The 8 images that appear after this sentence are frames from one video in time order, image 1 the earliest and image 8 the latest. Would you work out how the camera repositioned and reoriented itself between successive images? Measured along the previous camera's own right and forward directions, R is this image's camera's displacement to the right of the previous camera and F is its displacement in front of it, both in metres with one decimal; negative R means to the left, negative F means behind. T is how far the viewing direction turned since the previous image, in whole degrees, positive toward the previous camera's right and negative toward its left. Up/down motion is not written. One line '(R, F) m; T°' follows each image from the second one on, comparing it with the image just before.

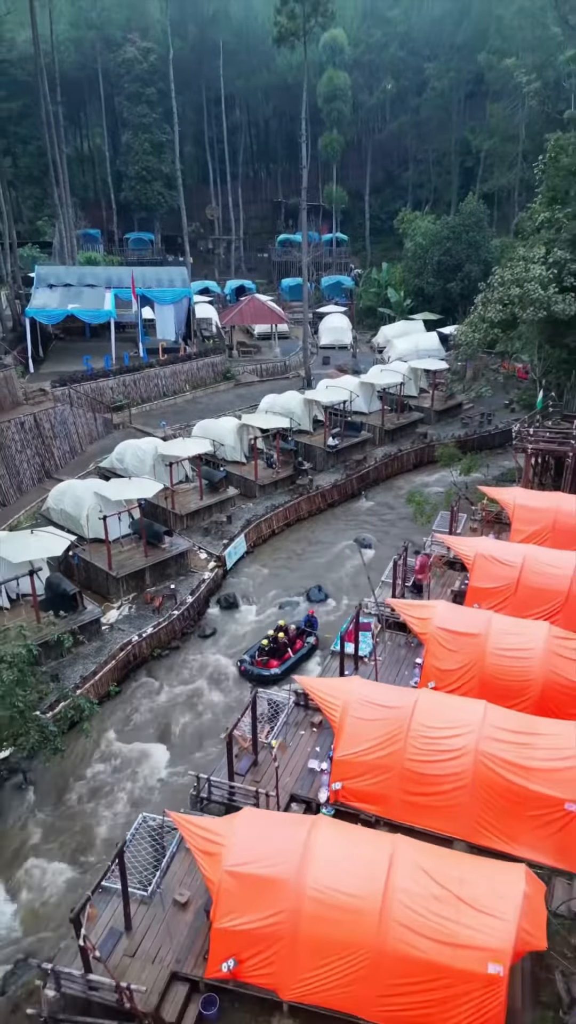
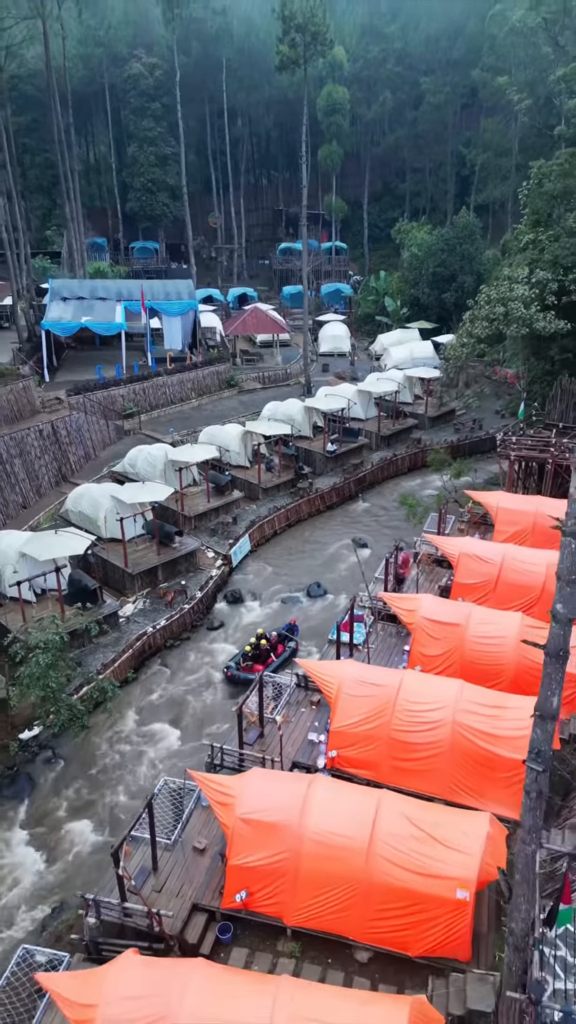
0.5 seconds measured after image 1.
(0.0, -1.6) m; 0°
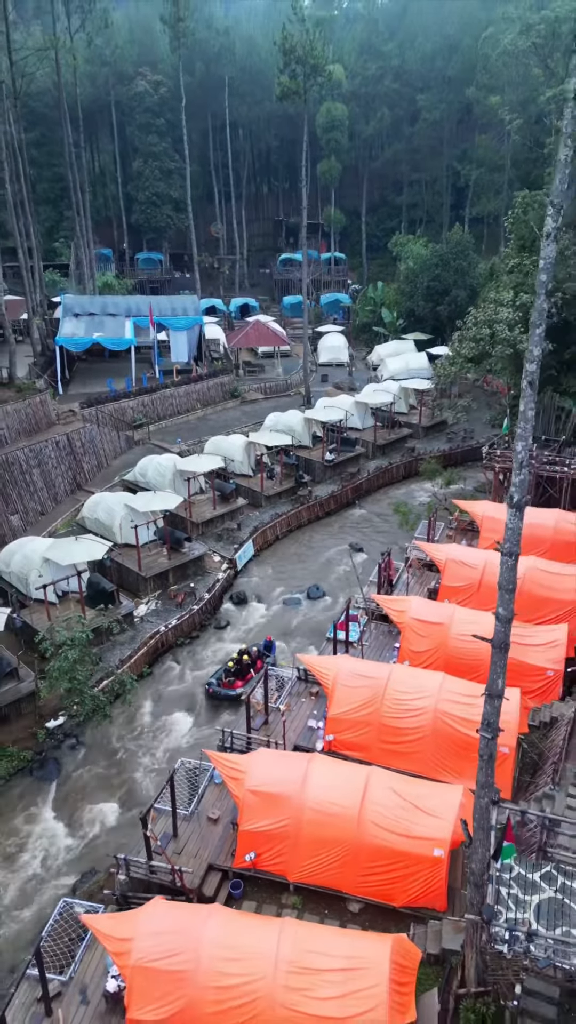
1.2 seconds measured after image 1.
(-0.1, -1.6) m; 0°
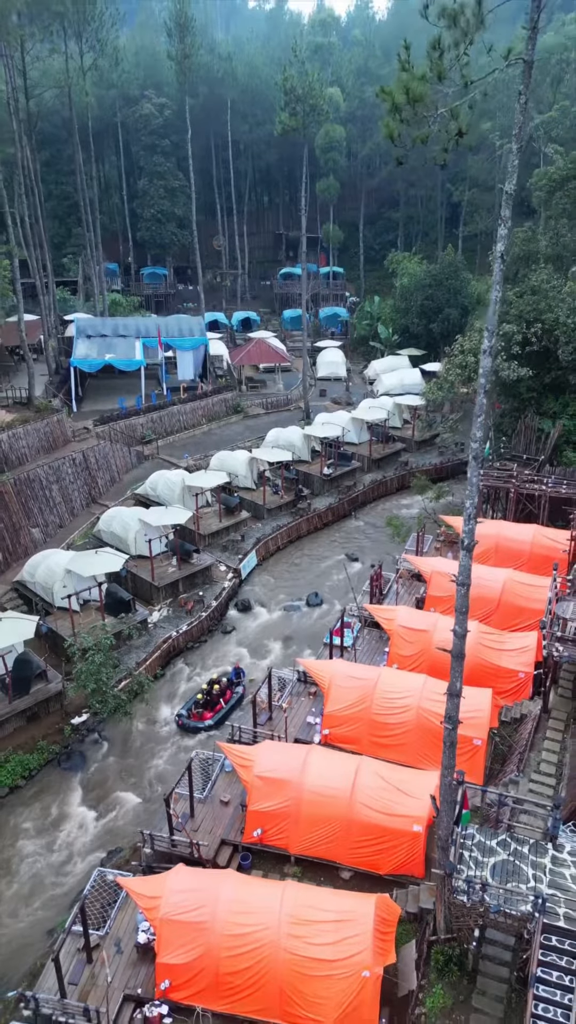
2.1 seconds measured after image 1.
(0.0, -1.9) m; 0°
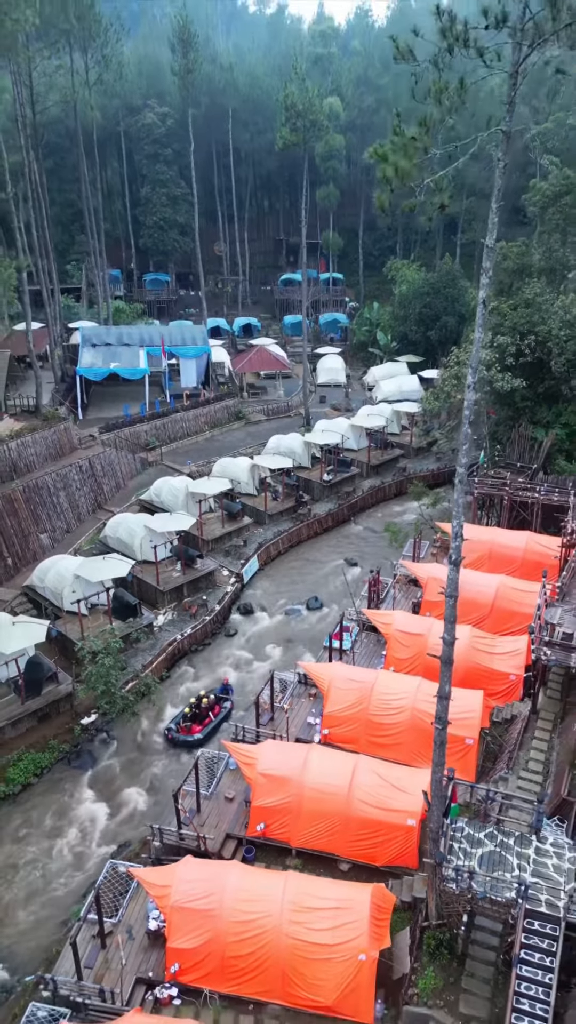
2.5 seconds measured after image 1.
(0.0, -0.8) m; 0°
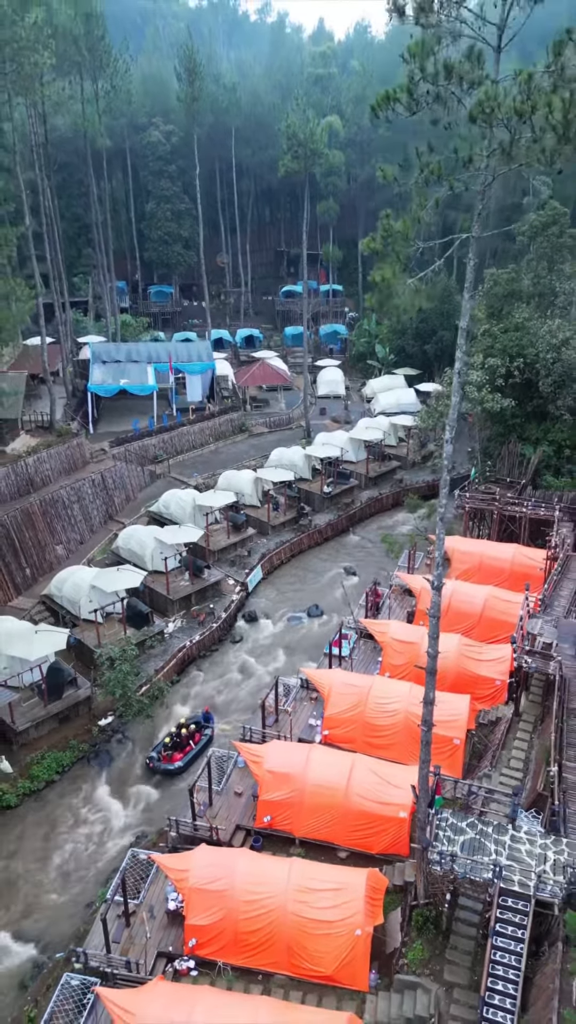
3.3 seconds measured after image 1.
(-0.1, -1.5) m; 0°
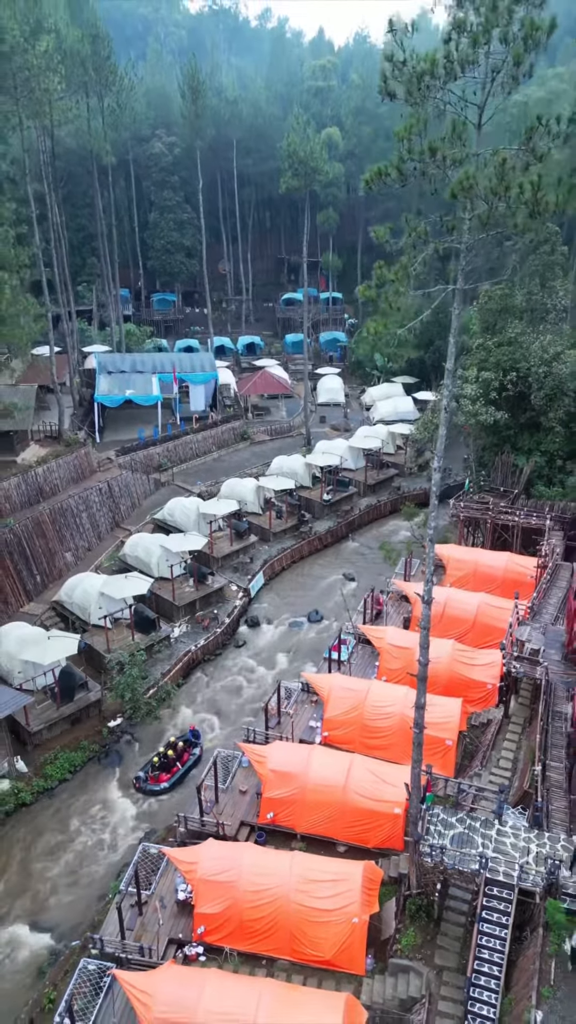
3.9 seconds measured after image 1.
(0.0, -1.0) m; 0°
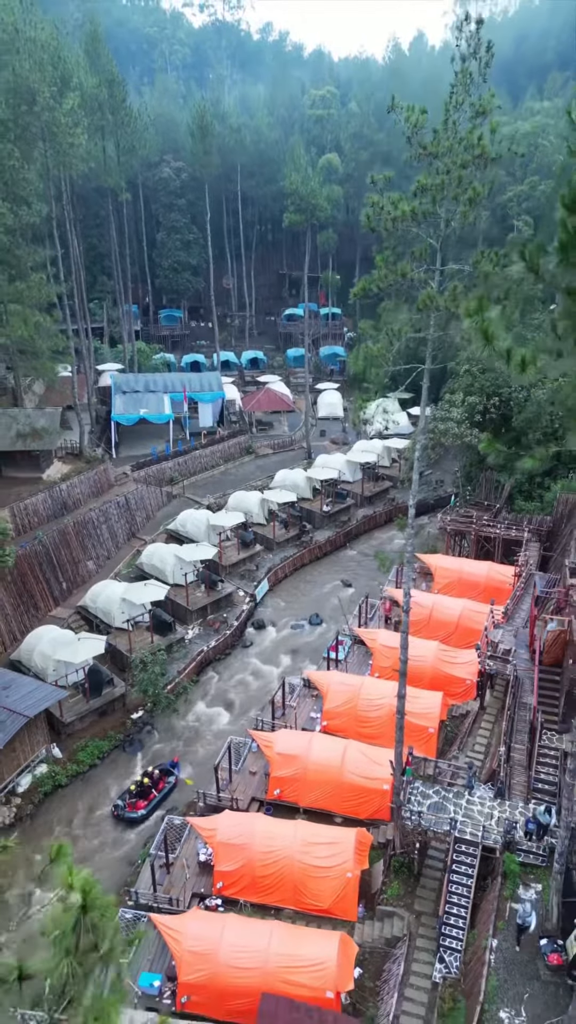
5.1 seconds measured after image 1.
(-0.1, -2.7) m; 0°
